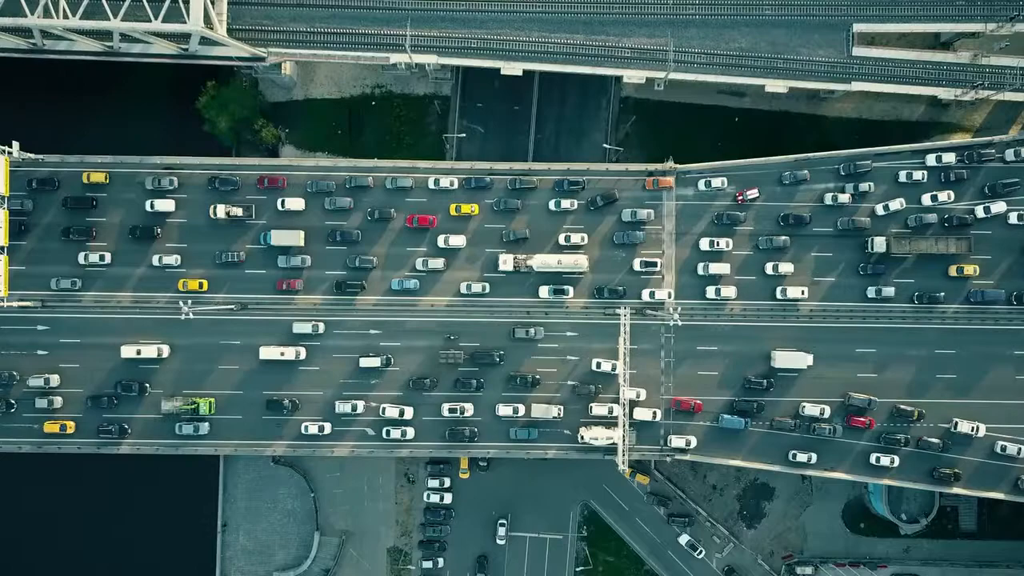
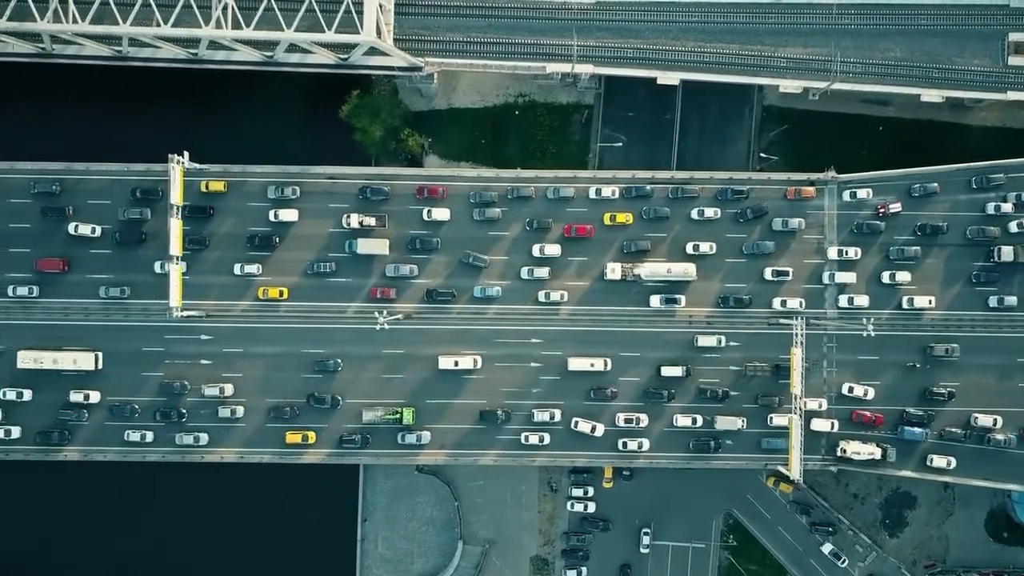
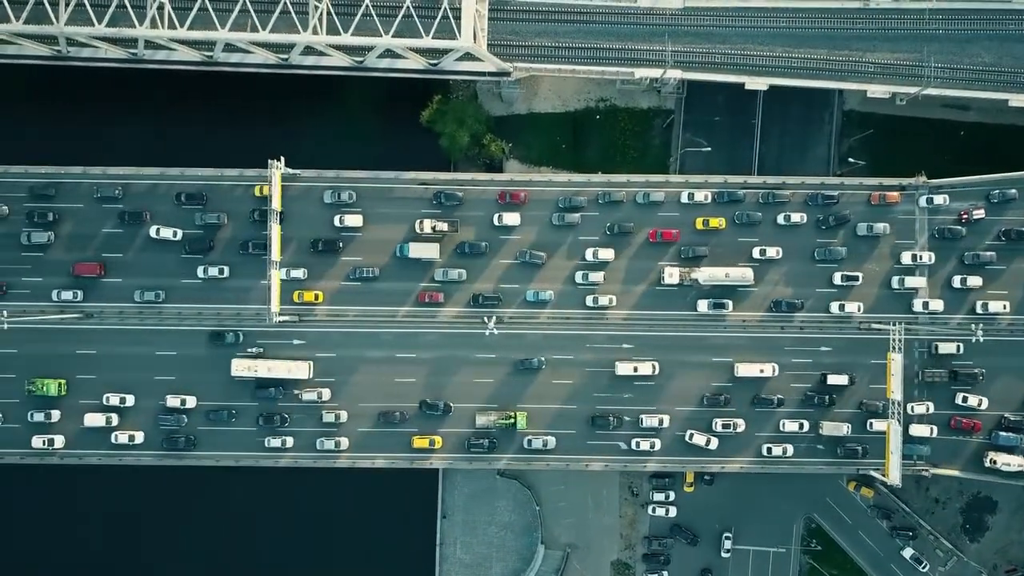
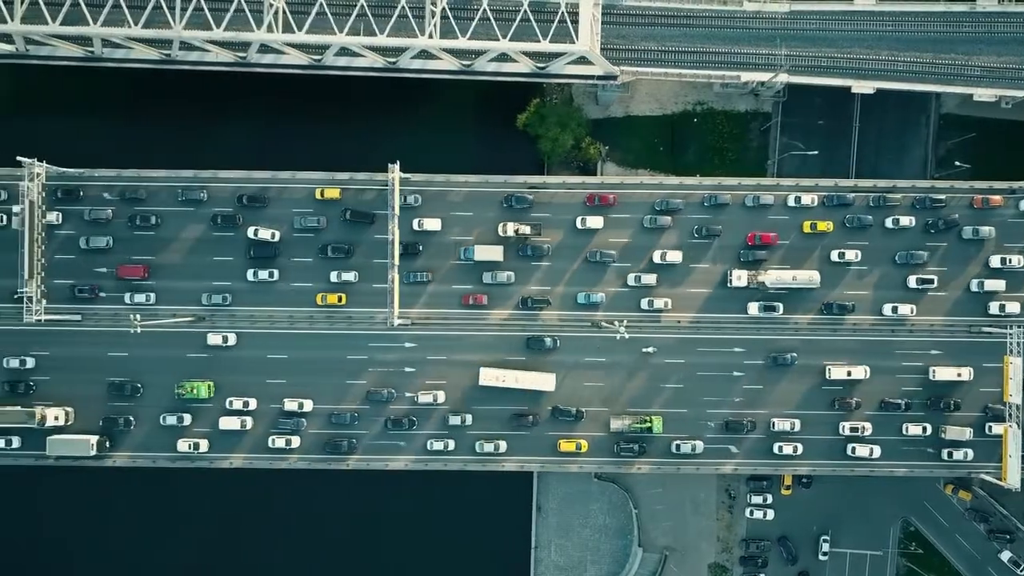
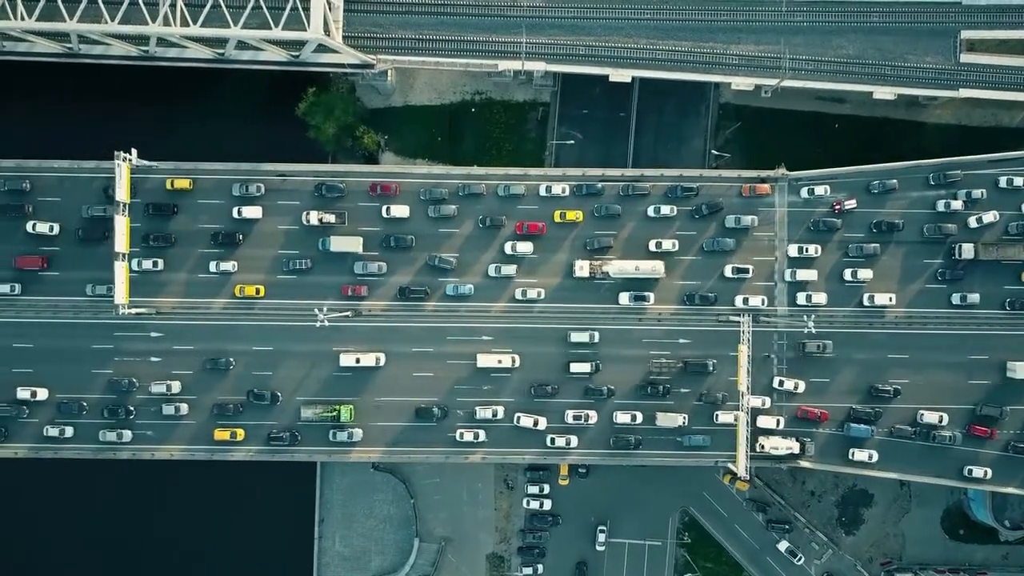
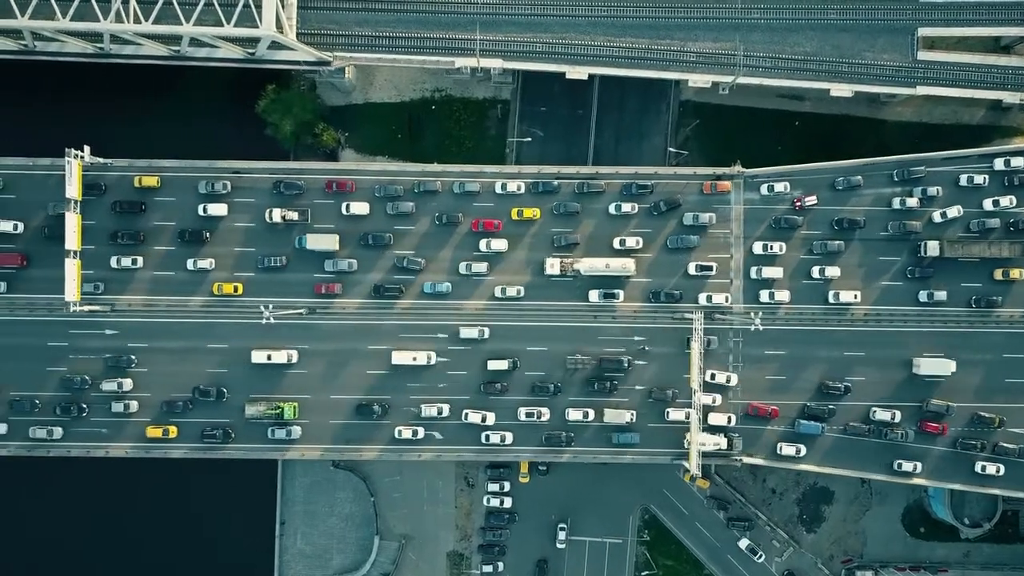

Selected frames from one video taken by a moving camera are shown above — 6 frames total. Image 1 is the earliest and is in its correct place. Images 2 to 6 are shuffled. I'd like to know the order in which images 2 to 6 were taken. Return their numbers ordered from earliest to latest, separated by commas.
6, 5, 2, 3, 4
